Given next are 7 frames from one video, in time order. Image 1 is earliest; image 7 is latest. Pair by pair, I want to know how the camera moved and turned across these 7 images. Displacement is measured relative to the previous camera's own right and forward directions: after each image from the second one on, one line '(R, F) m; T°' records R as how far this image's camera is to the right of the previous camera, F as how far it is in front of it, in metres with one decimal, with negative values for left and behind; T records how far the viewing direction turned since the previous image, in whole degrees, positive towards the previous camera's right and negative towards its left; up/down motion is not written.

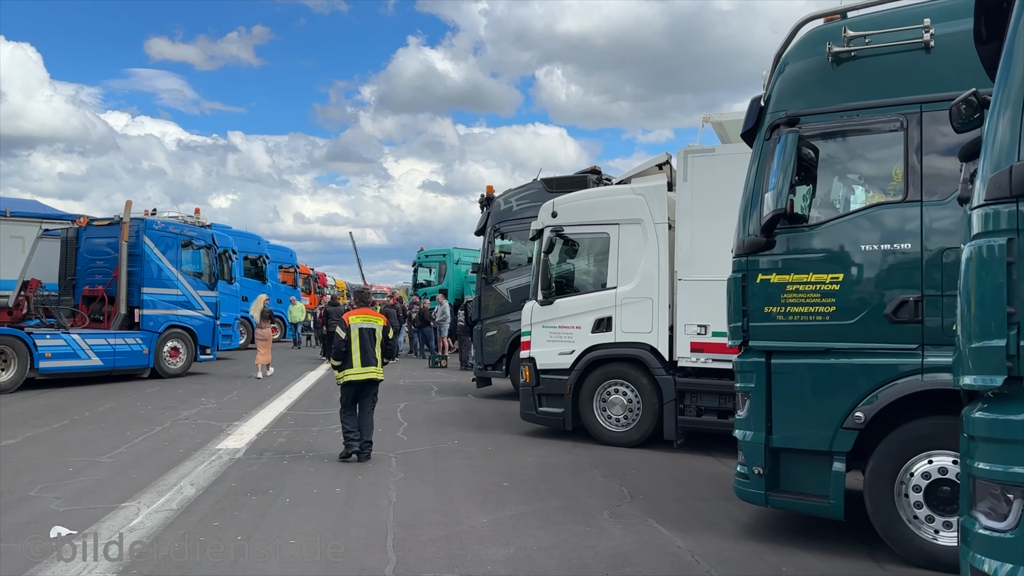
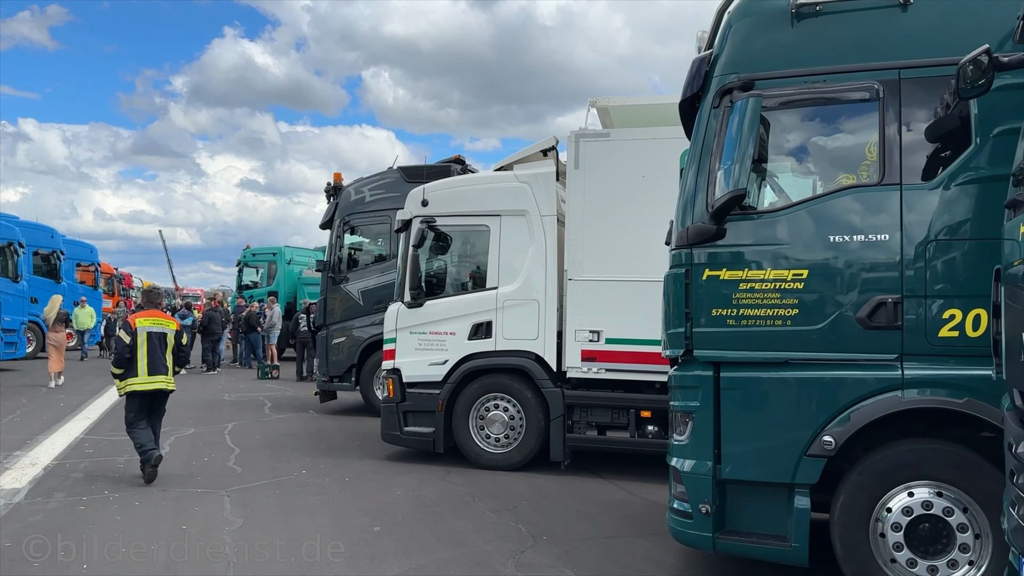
(-0.3, +1.2) m; +12°
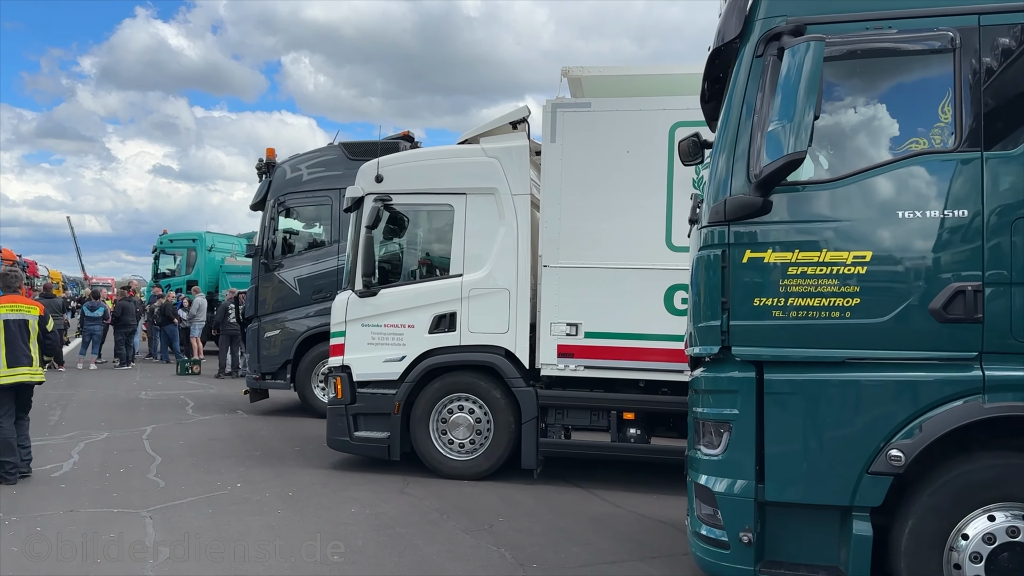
(-0.3, +0.8) m; +5°
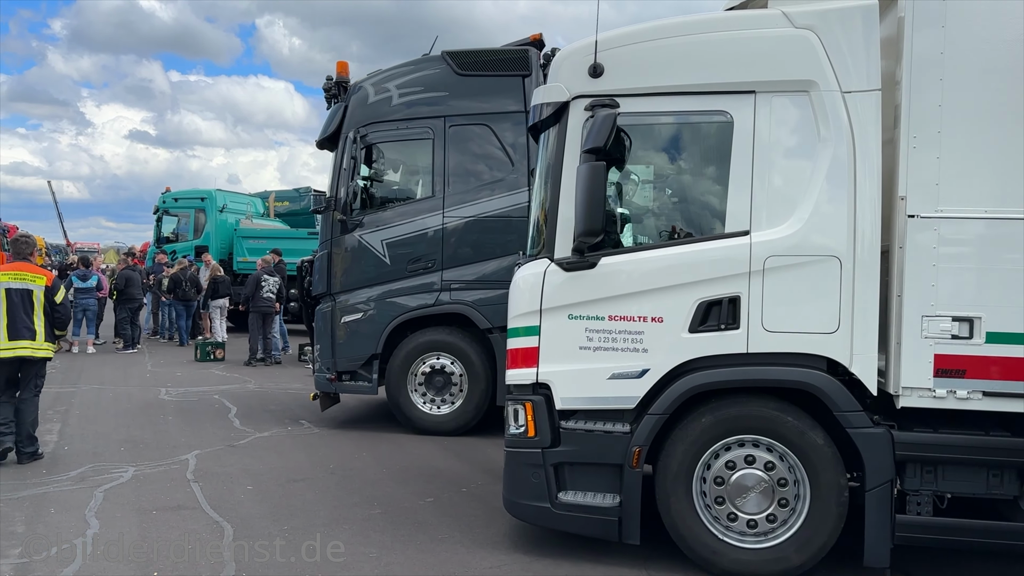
(-1.7, +2.8) m; +1°
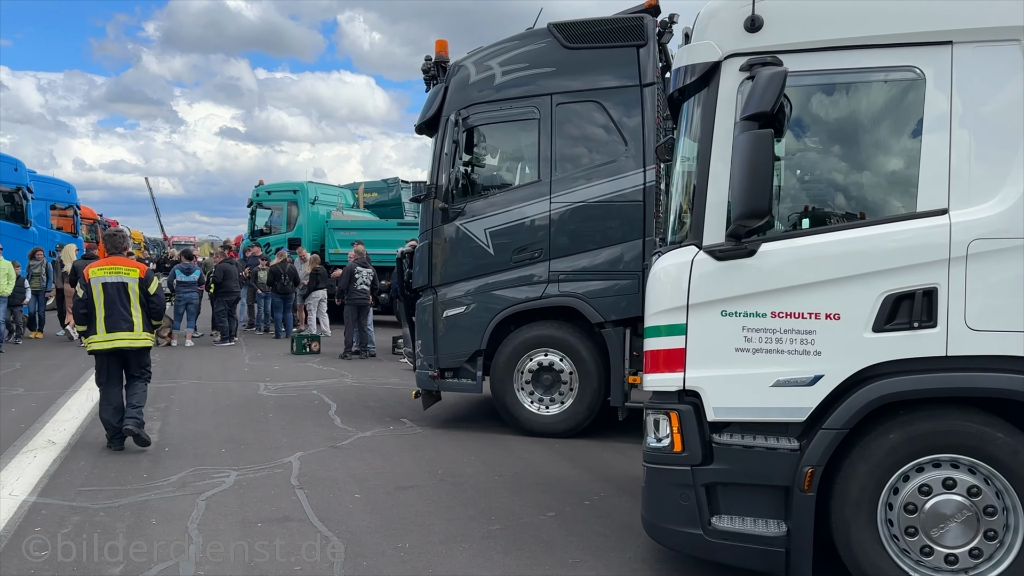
(-0.3, +0.5) m; -6°
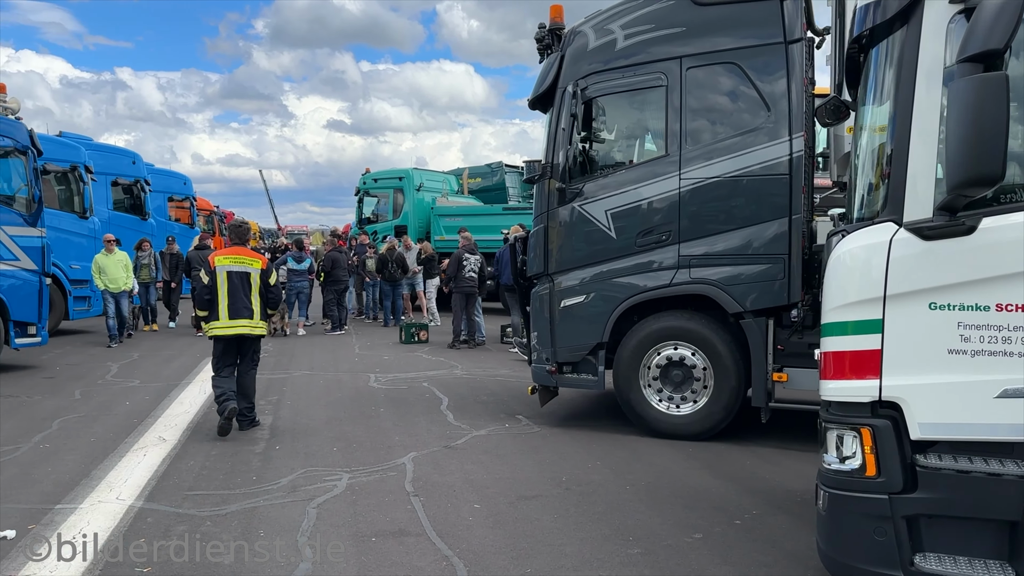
(-0.2, +0.6) m; -7°
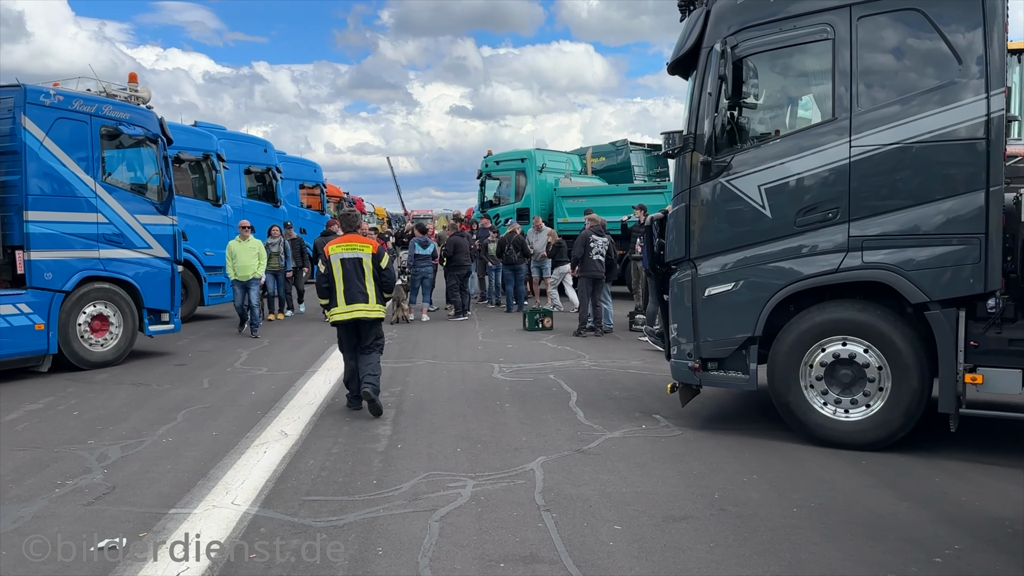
(-0.1, +0.6) m; -8°
